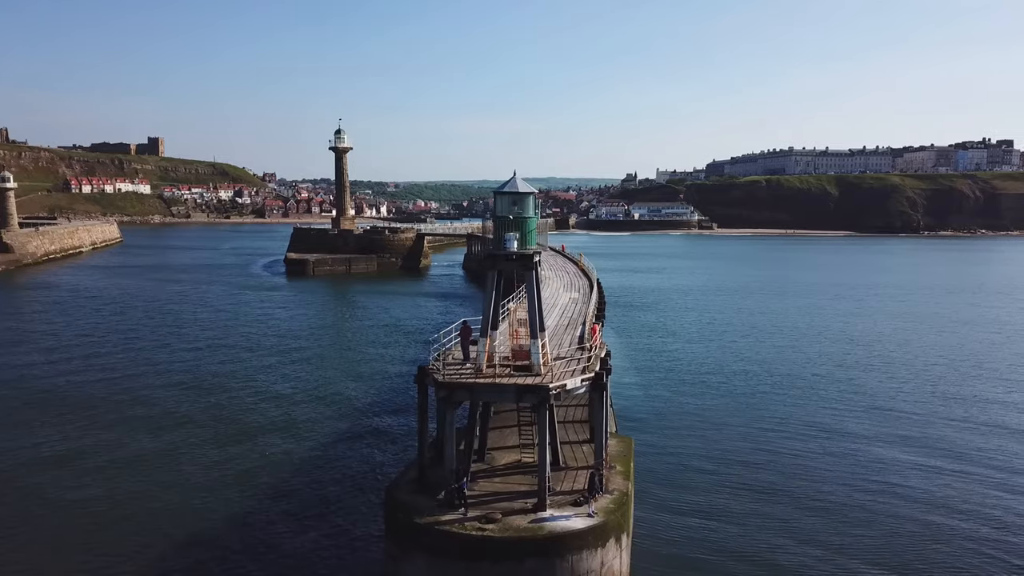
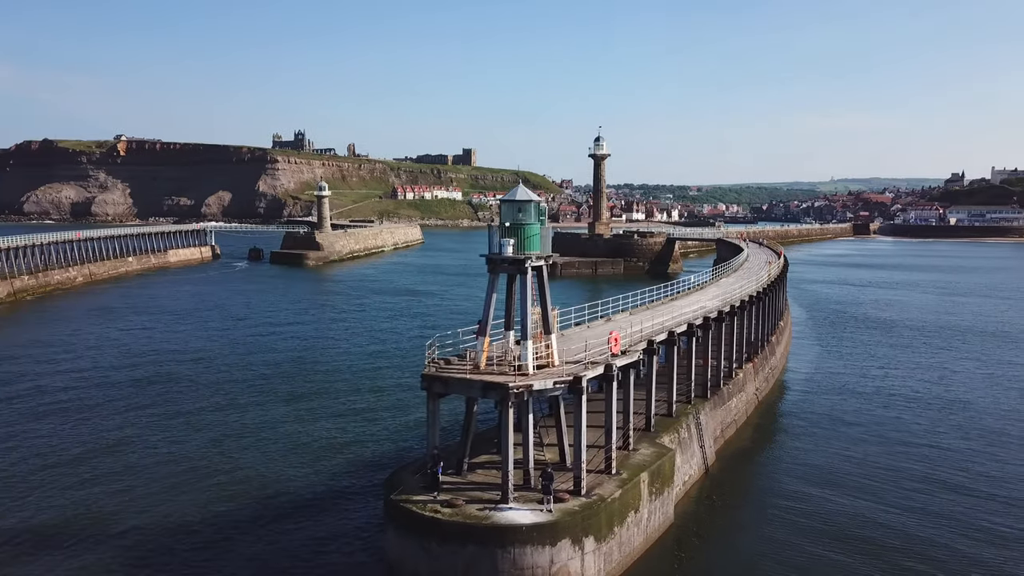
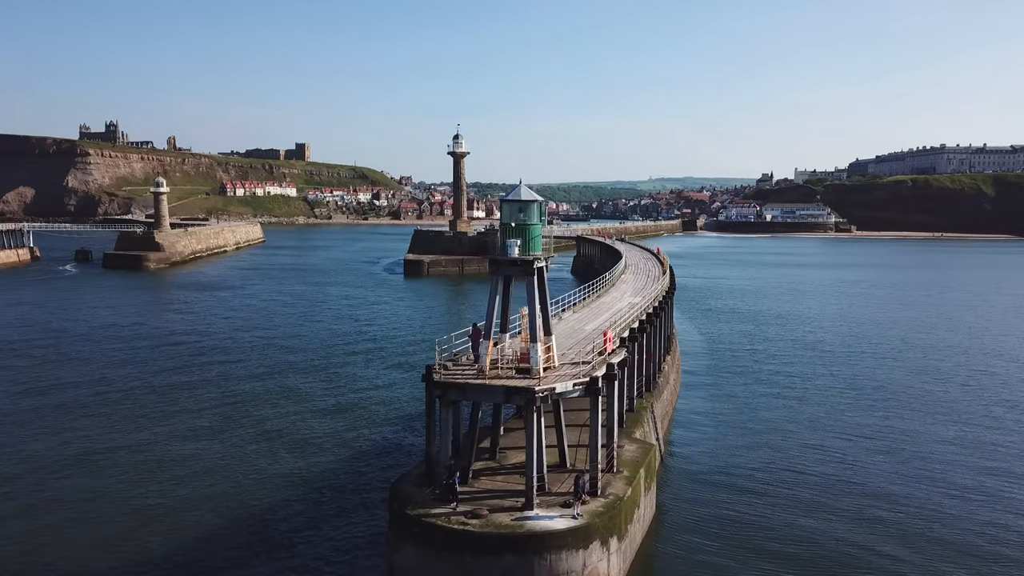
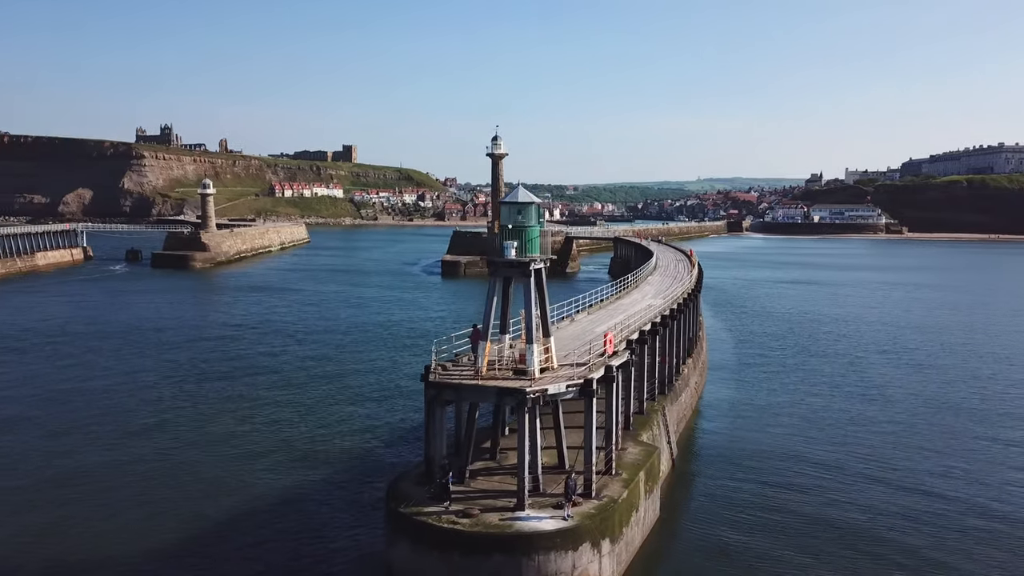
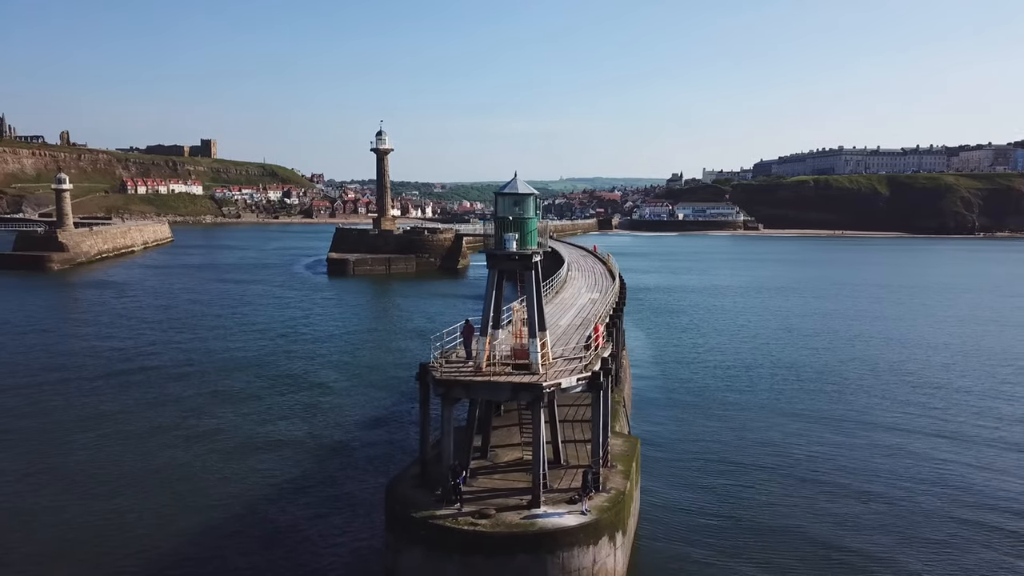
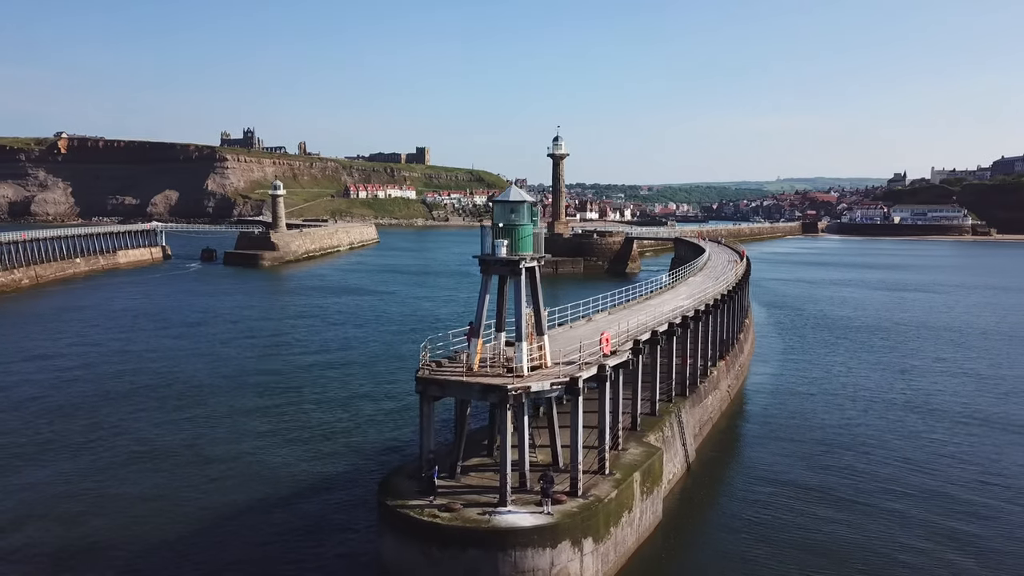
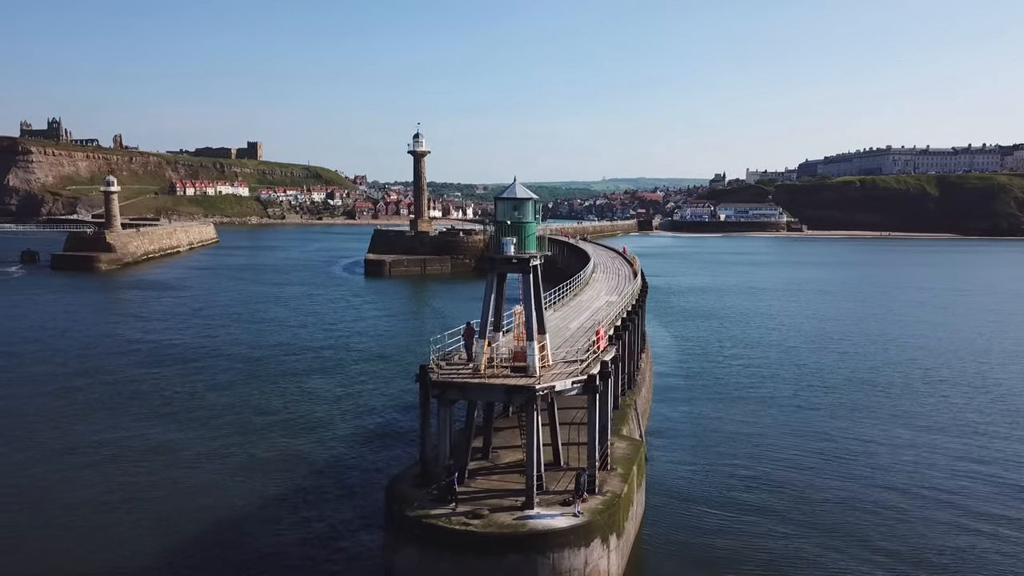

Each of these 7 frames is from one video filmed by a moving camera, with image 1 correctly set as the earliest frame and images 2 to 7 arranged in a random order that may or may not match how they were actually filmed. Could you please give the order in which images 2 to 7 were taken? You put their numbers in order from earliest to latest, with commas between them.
5, 7, 3, 4, 6, 2
